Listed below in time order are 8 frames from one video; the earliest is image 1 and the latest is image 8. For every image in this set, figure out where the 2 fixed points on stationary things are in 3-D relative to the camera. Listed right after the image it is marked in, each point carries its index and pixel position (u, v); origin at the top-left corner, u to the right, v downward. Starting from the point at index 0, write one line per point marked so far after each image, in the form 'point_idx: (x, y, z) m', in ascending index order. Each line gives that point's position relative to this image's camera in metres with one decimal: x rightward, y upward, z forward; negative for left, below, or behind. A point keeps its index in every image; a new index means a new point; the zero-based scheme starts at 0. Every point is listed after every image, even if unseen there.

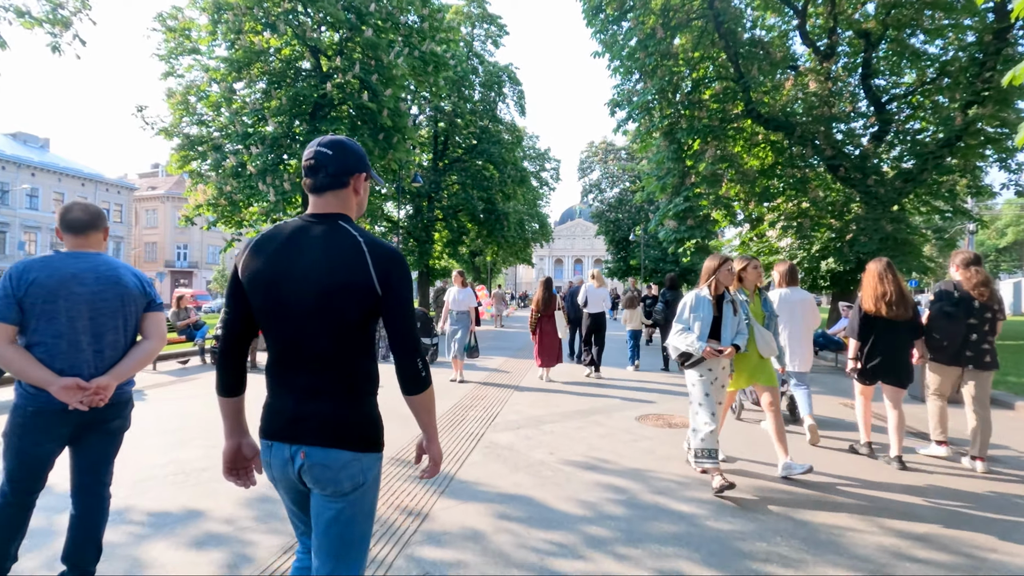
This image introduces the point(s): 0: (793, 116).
0: (+8.9, +5.5, +16.9) m
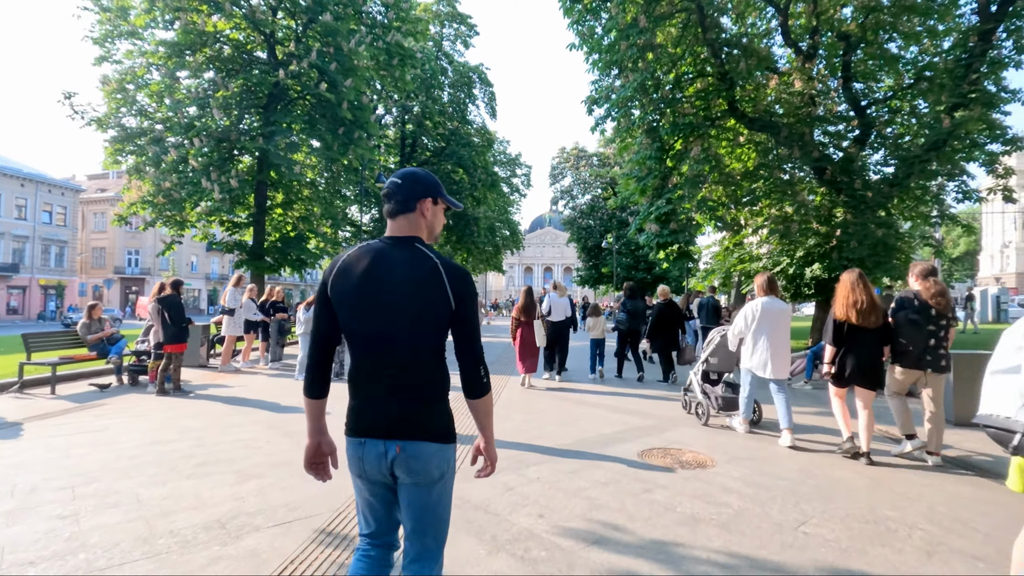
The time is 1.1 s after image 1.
0: (+8.0, +5.2, +16.2) m
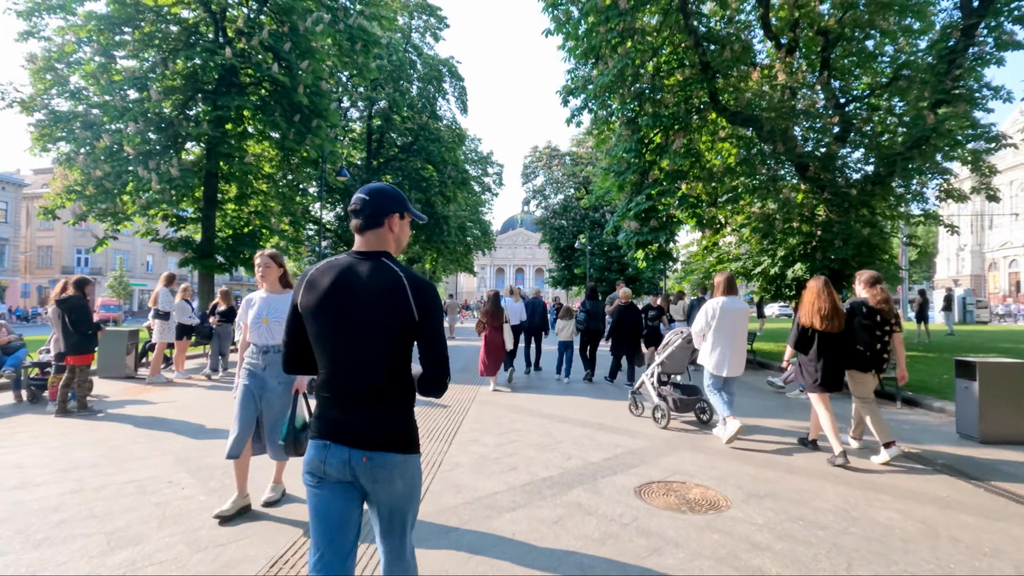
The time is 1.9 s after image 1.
0: (+7.2, +5.2, +15.6) m
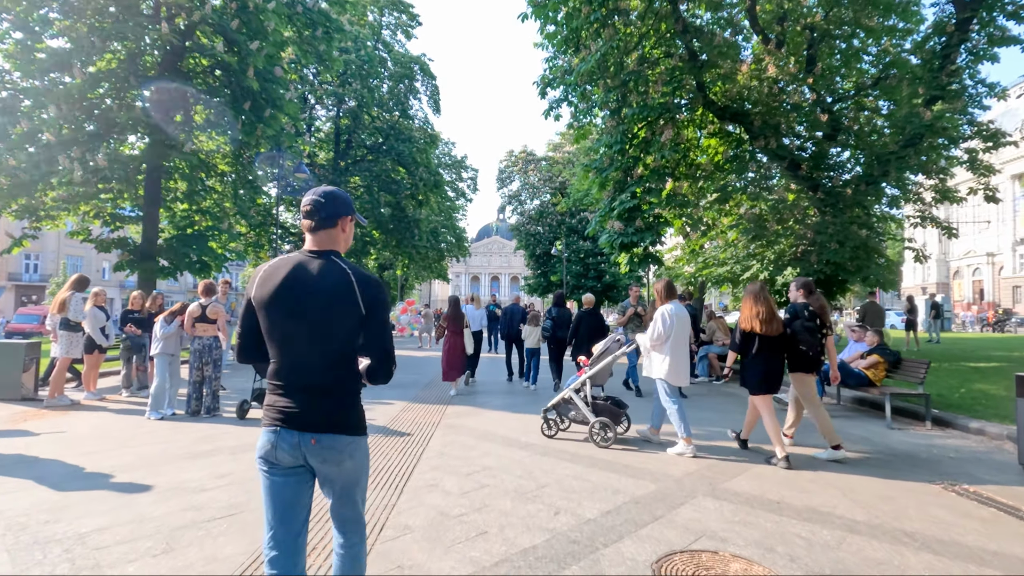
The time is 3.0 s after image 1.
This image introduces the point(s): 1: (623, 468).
0: (+6.4, +5.0, +14.7) m
1: (+1.1, -1.8, +5.2) m
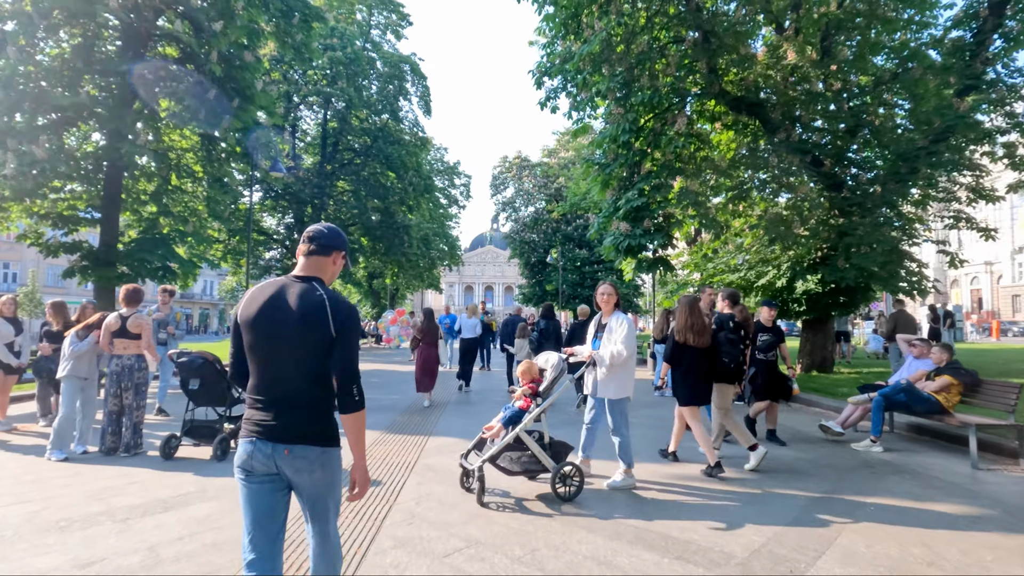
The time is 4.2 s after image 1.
0: (+6.3, +4.8, +13.4) m
1: (+1.0, -1.8, +3.8) m
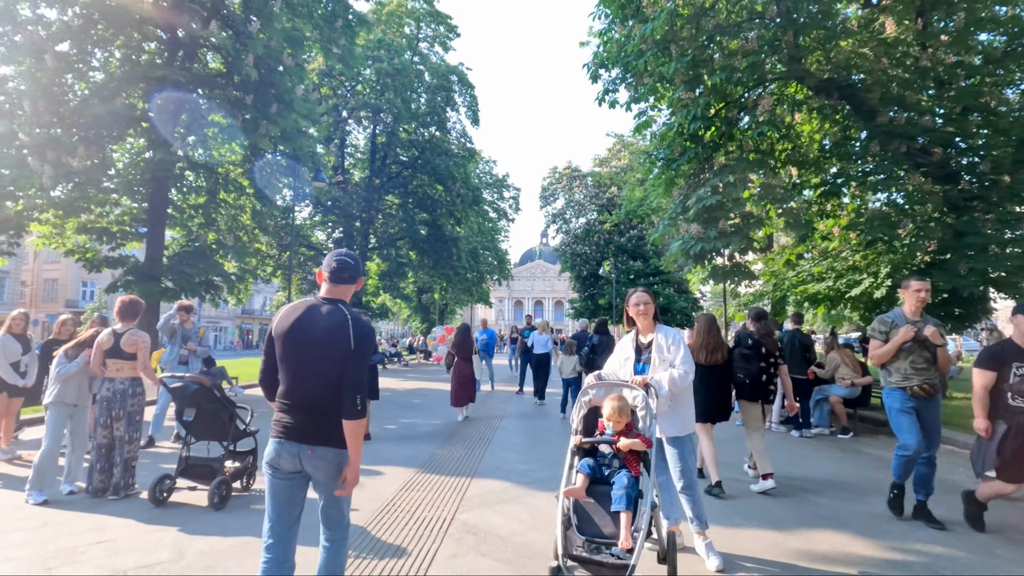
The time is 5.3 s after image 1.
0: (+7.5, +4.6, +11.6) m
1: (+1.4, -1.8, +2.3) m
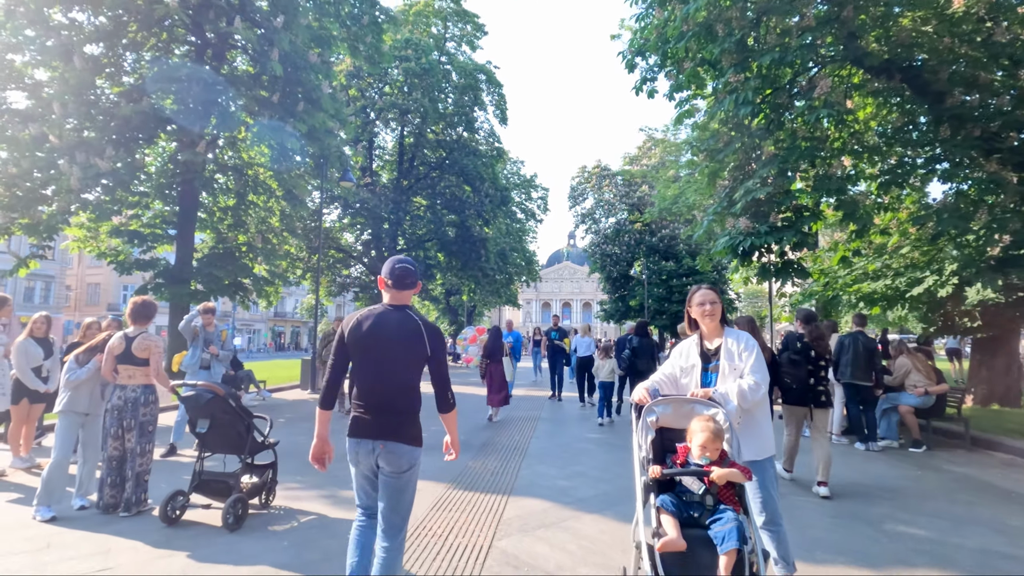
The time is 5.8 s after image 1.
0: (+8.1, +4.6, +10.7) m
1: (+1.6, -1.8, +1.7) m
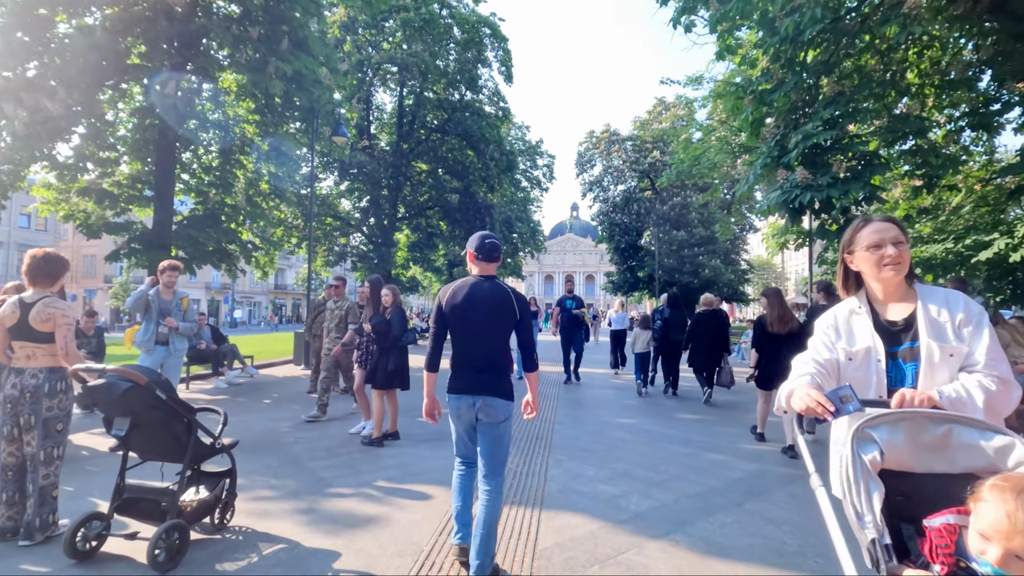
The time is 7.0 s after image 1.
0: (+8.4, +5.3, +9.0) m
1: (+1.9, -1.6, +0.4) m
